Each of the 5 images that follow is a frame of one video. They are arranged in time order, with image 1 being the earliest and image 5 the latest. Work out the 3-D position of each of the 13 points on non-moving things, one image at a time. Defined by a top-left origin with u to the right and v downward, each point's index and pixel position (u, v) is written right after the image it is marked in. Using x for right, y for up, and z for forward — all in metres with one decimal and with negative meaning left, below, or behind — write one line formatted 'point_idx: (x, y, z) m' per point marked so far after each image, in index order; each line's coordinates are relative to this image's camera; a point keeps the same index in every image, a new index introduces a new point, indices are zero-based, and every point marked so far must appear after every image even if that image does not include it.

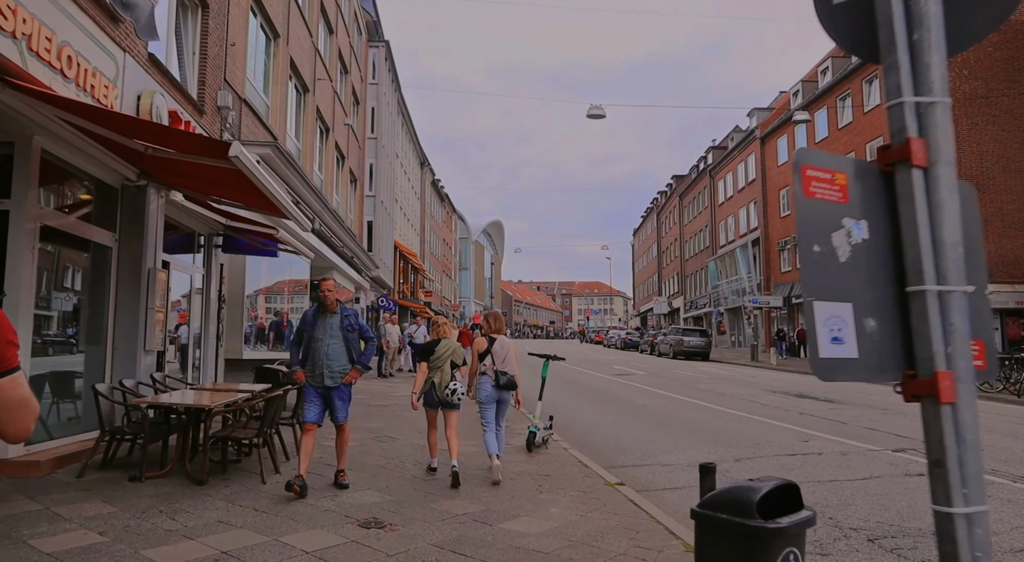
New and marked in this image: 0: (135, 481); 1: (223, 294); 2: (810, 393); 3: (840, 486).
0: (-3.2, -1.7, +5.7) m
1: (-5.1, -0.2, +12.0) m
2: (+6.6, -2.5, +15.2) m
3: (+3.1, -1.9, +6.4) m
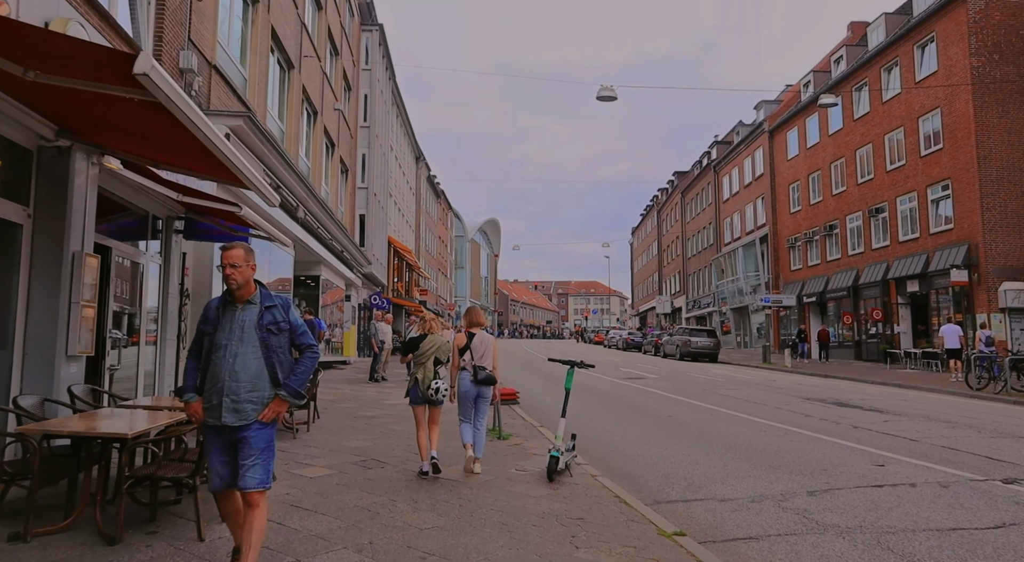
0: (-3.0, -1.6, +4.1) m
1: (-5.0, -0.1, +10.3) m
2: (+6.7, -2.4, +13.6) m
3: (+3.3, -1.8, +4.9) m
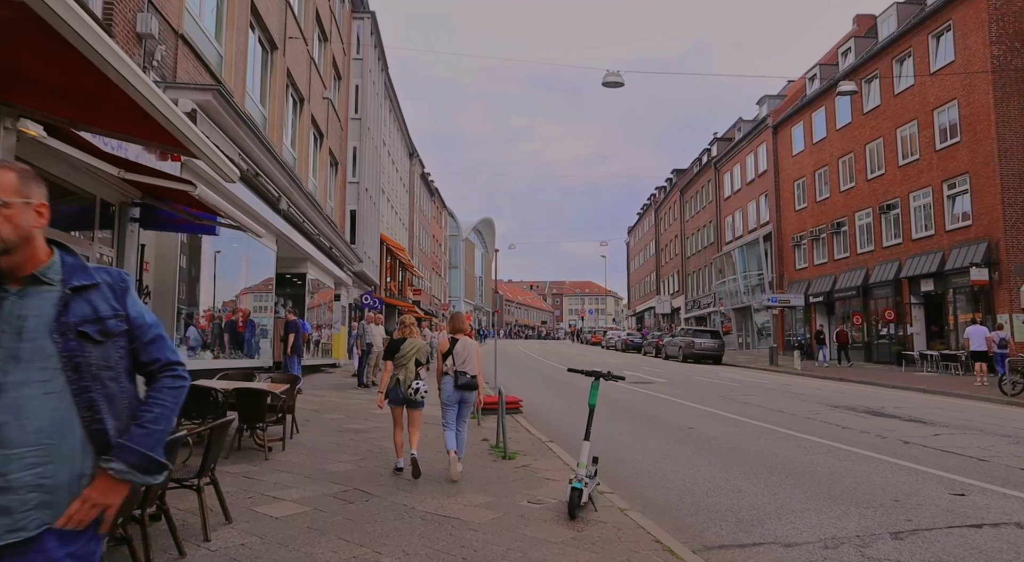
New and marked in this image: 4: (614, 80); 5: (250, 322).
0: (-2.9, -1.5, +2.8) m
1: (-4.9, -0.1, +9.1) m
2: (+6.8, -2.4, +12.4) m
3: (+3.4, -1.8, +3.7) m
4: (+2.7, +5.3, +17.9) m
5: (-5.5, -0.8, +14.1) m
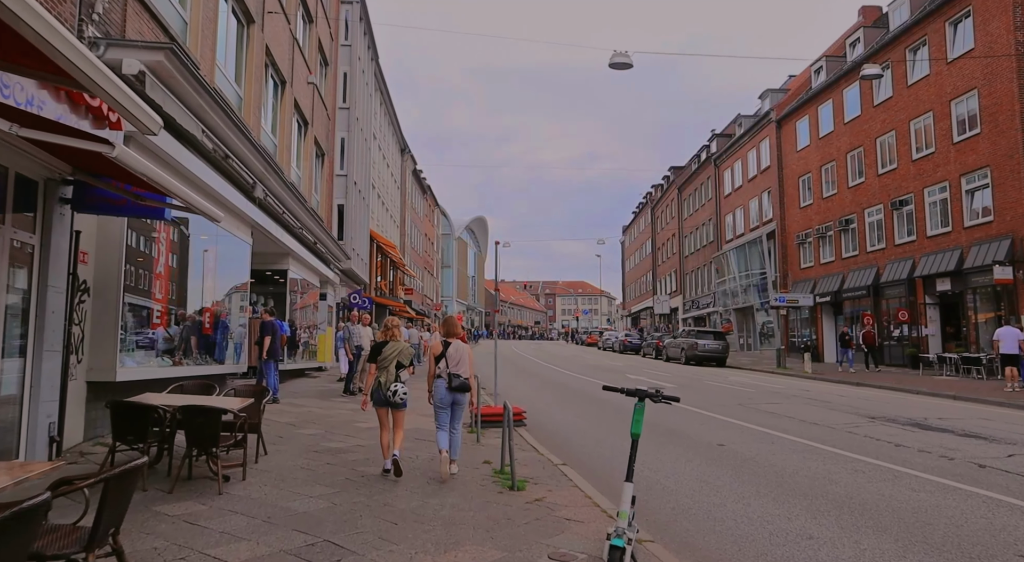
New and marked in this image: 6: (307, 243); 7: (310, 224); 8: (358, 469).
0: (-2.7, -1.5, +1.4) m
1: (-4.8, 0.0, +7.6) m
2: (+6.8, -2.3, +11.1) m
3: (+3.6, -1.7, +2.3) m
4: (+2.7, +5.4, +16.5) m
5: (-5.4, -0.8, +12.7) m
6: (-5.9, +1.1, +19.6) m
7: (-5.8, +1.6, +19.7) m
8: (-1.6, -2.0, +7.3) m
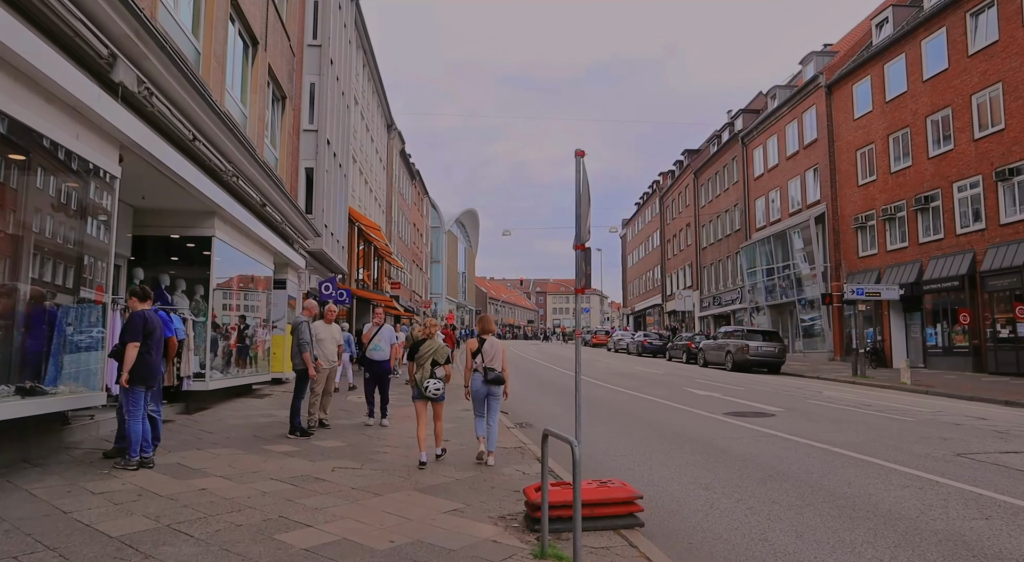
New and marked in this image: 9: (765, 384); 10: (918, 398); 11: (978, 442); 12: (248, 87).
0: (-1.7, -1.0, -4.3) m
1: (-3.9, +0.4, +1.8) m
2: (+7.6, -1.9, +5.6) m
3: (+4.5, -1.3, -3.3) m
4: (+3.4, +5.8, +10.9) m
5: (-4.7, -0.3, +6.9) m
6: (-5.3, +1.5, +13.8) m
7: (-5.2, +2.1, +13.8) m
8: (-0.8, -1.6, +1.6) m
9: (+7.2, -2.9, +19.2) m
10: (+9.8, -2.8, +16.3) m
11: (+6.3, -2.2, +9.4) m
12: (-5.8, +4.2, +15.1) m
